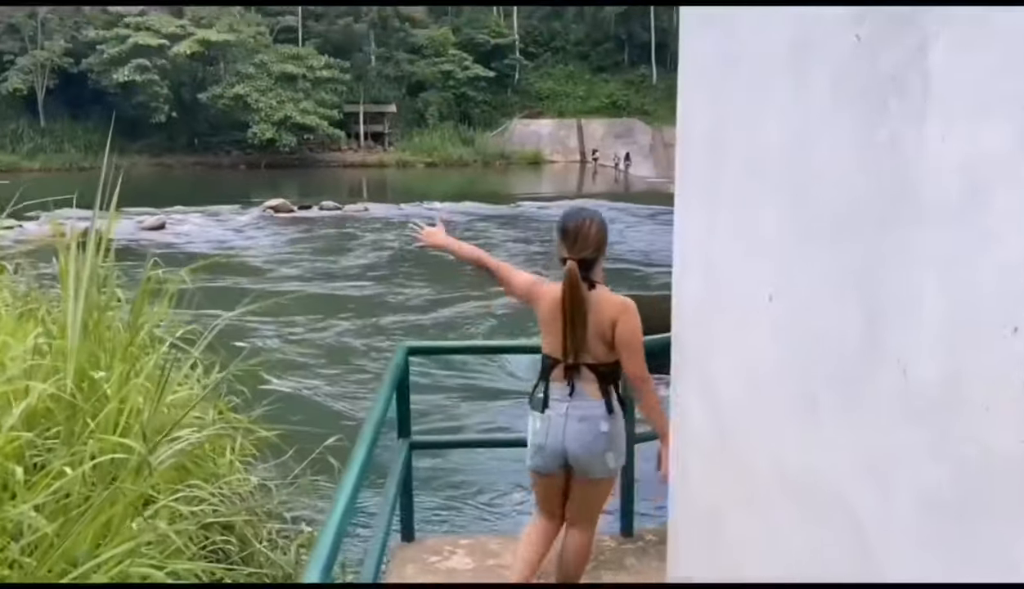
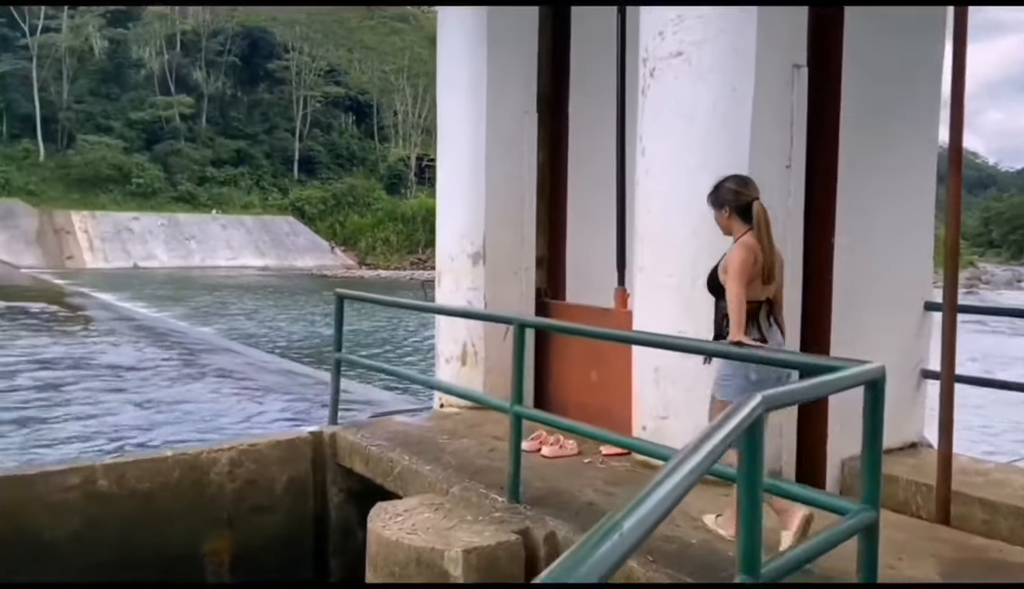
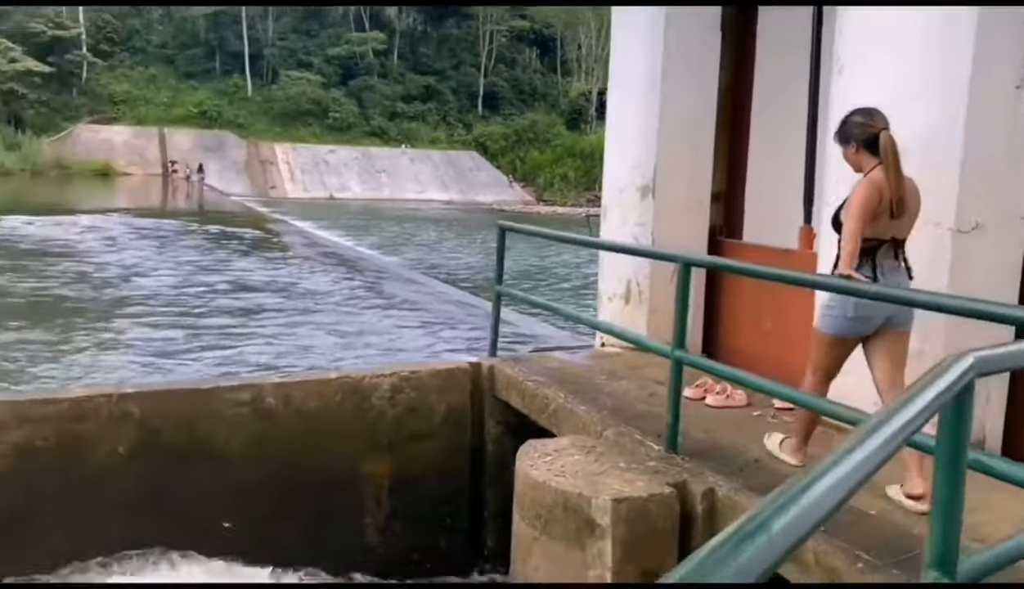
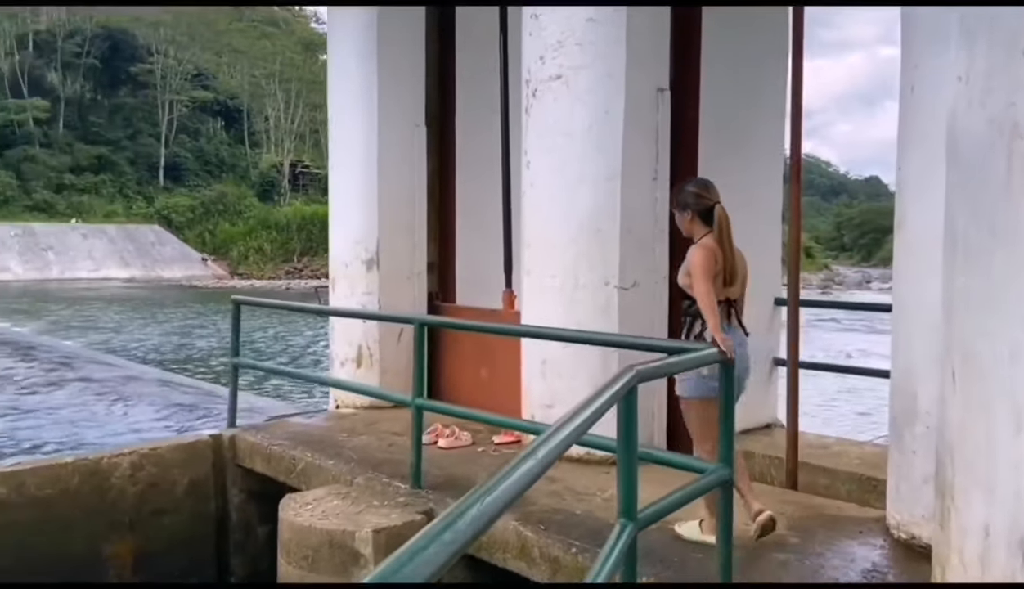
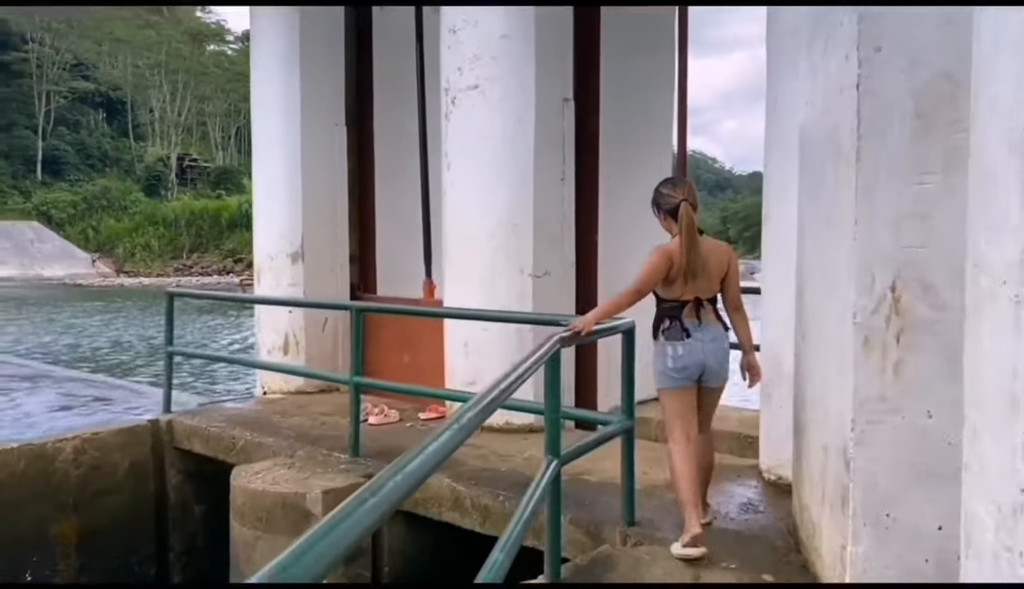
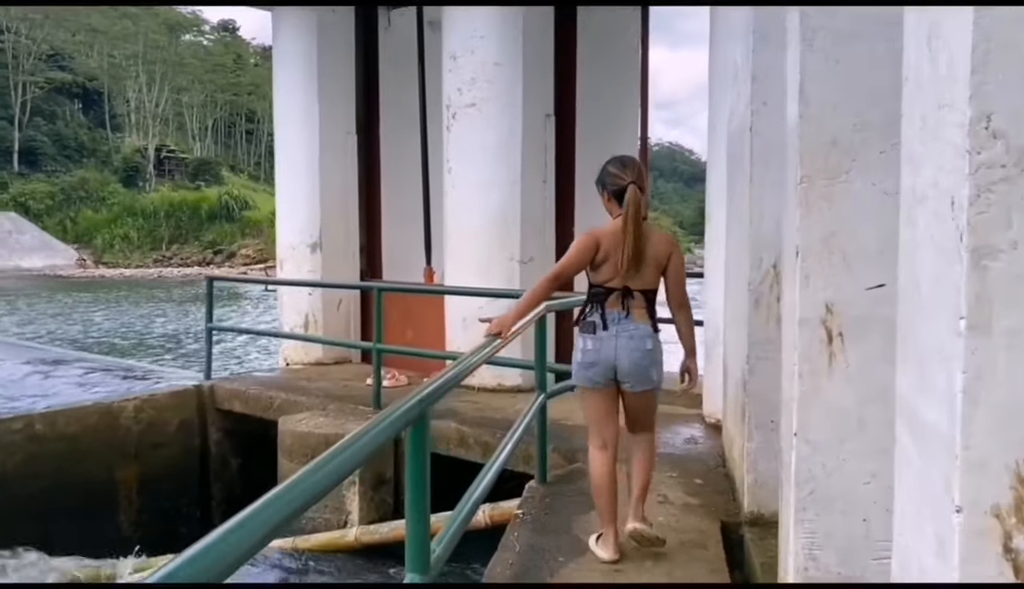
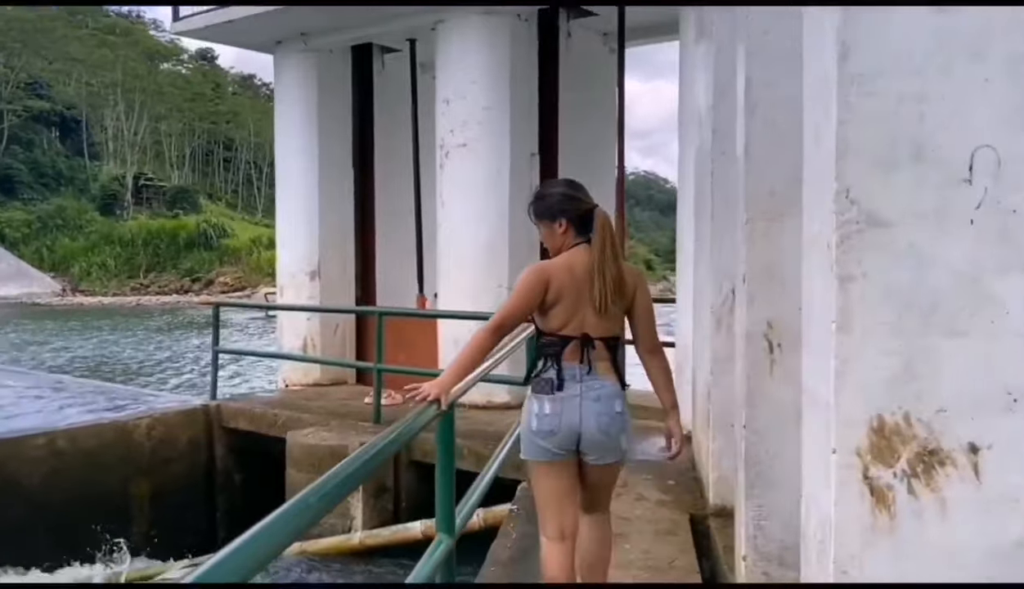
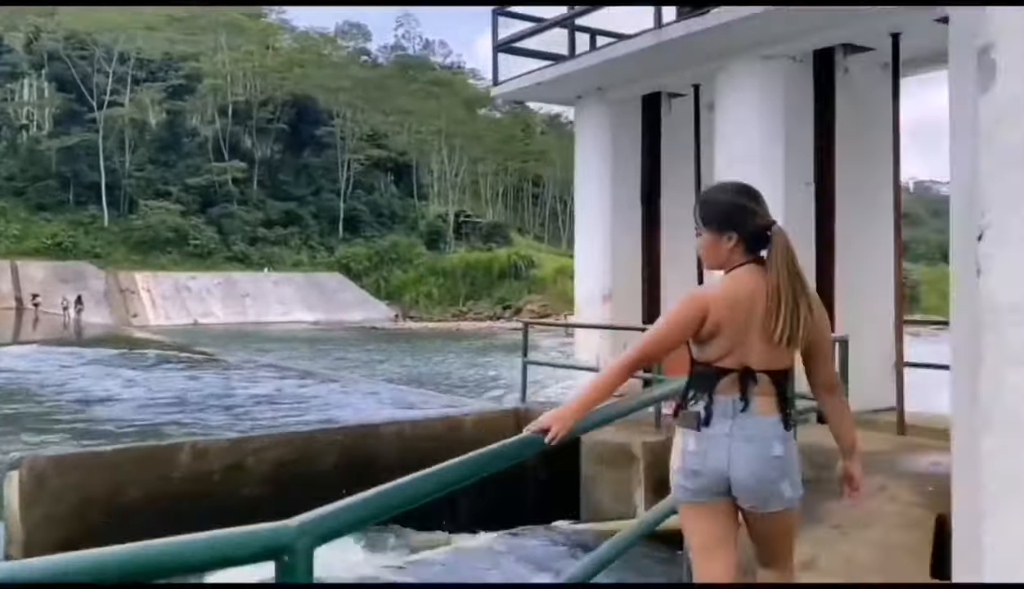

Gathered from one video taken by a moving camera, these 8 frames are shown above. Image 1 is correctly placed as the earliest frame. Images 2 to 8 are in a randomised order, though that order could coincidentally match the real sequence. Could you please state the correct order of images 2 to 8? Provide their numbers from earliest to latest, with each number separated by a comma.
8, 7, 6, 5, 4, 2, 3
